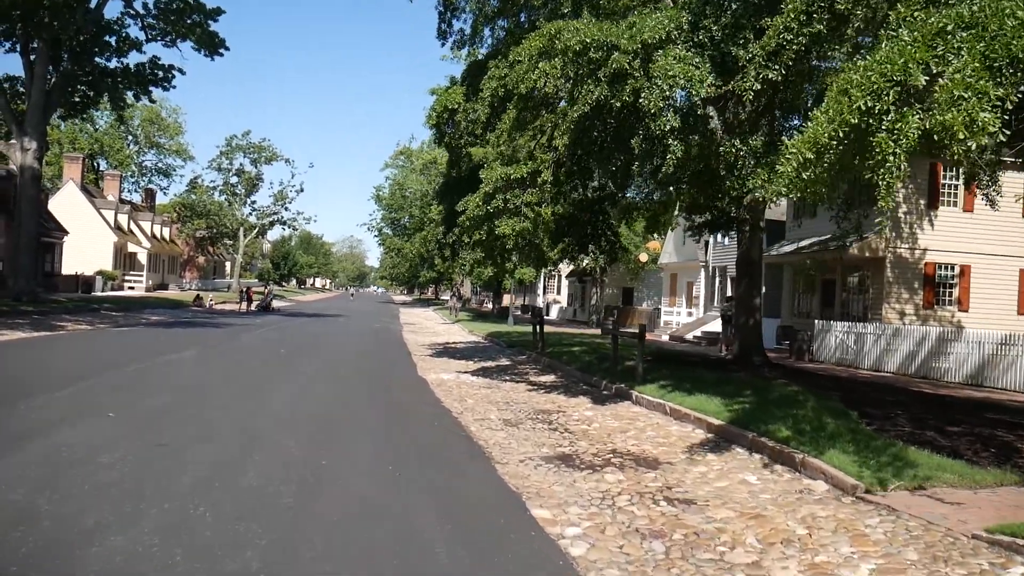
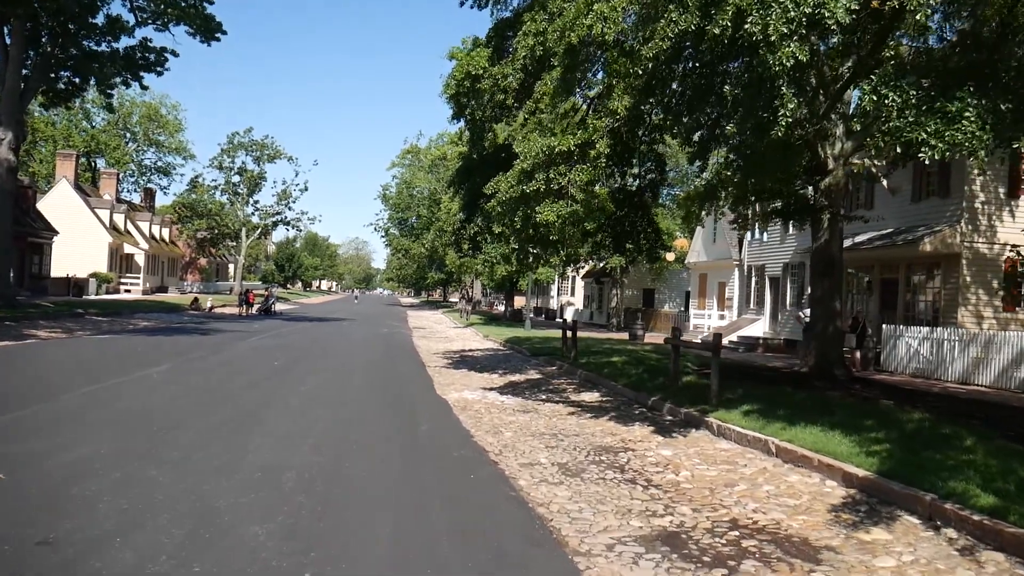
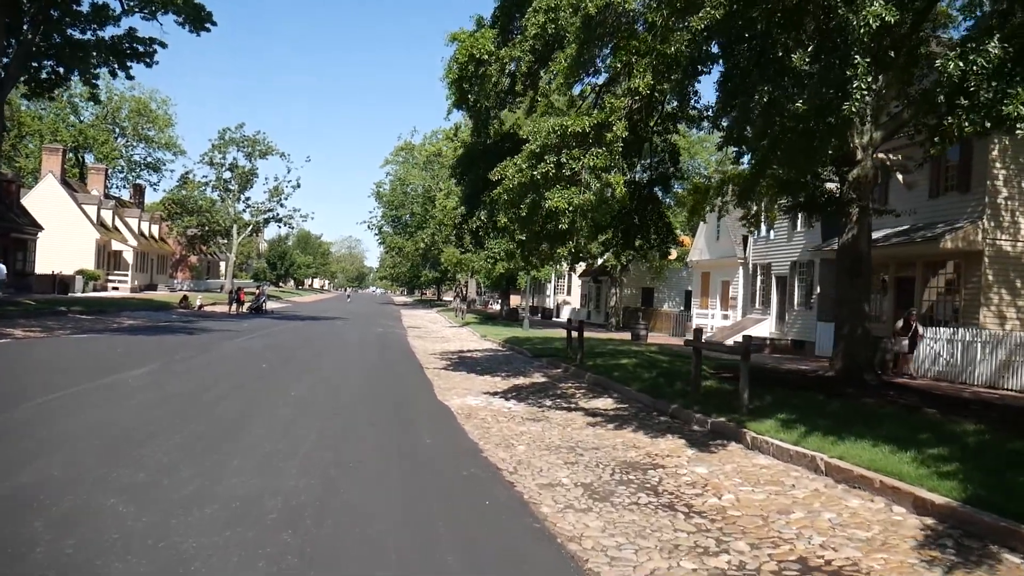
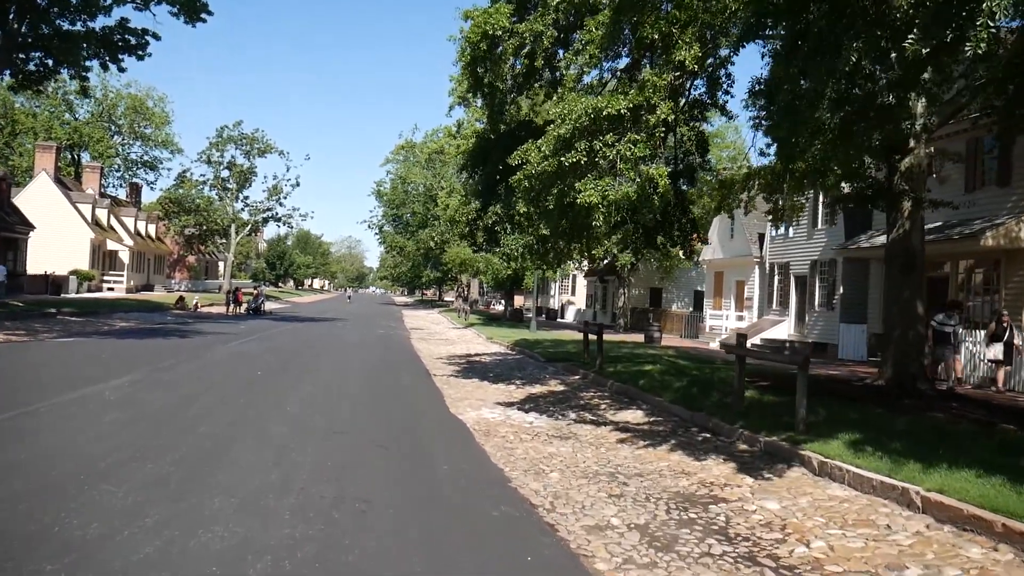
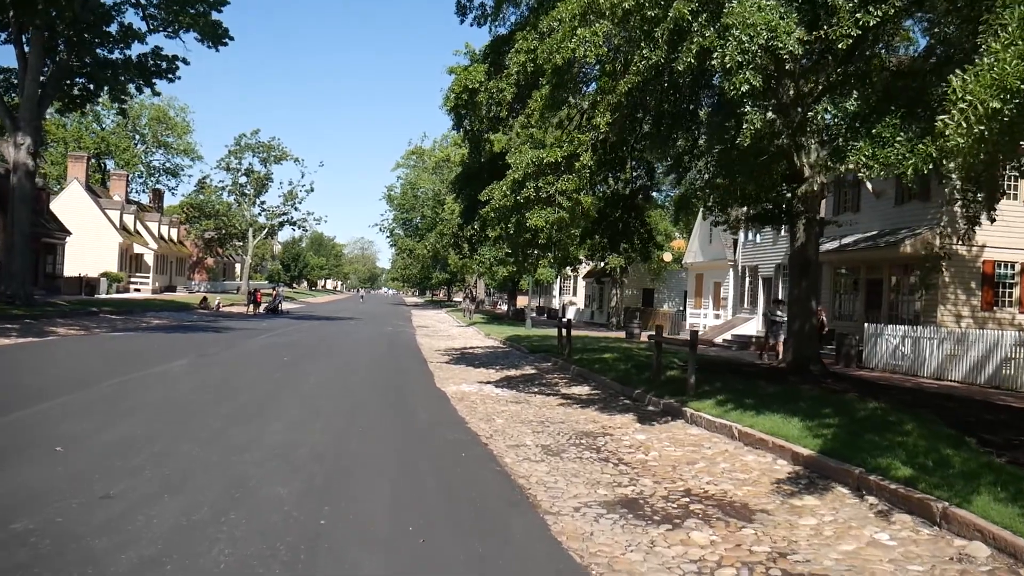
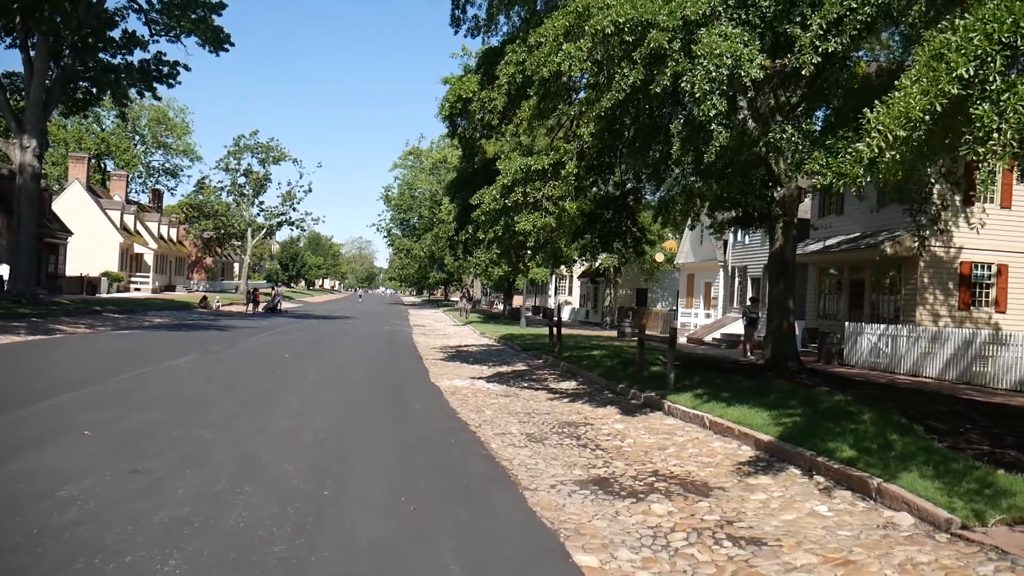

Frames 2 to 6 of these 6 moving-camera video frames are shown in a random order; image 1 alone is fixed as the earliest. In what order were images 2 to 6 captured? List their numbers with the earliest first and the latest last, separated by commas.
6, 5, 2, 3, 4
